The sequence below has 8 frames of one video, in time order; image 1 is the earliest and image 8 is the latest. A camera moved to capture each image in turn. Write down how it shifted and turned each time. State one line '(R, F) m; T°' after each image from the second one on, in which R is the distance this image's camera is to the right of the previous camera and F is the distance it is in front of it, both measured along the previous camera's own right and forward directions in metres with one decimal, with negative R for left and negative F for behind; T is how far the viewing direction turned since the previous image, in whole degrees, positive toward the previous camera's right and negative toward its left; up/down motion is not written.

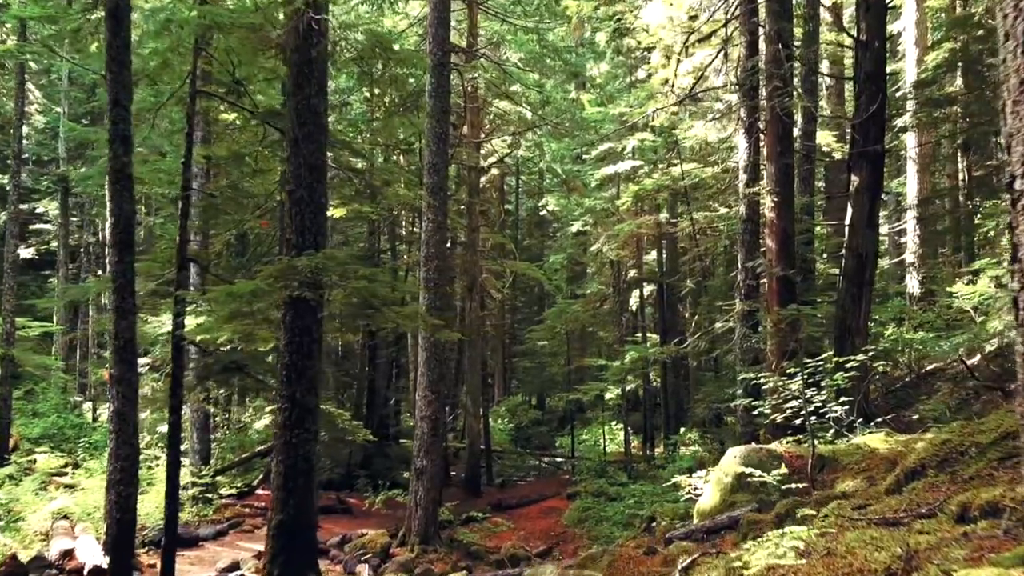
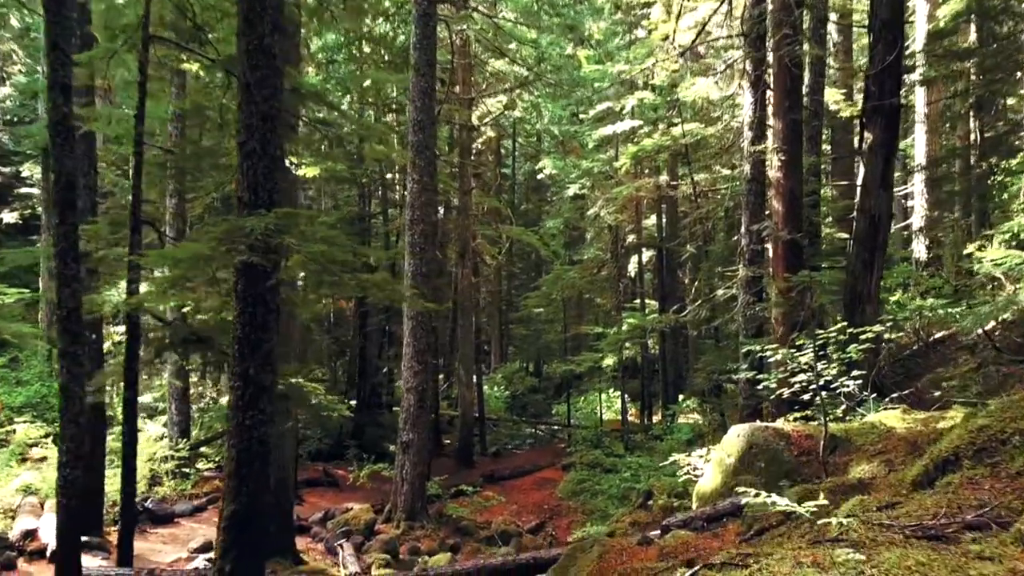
(+0.1, +0.7) m; 0°
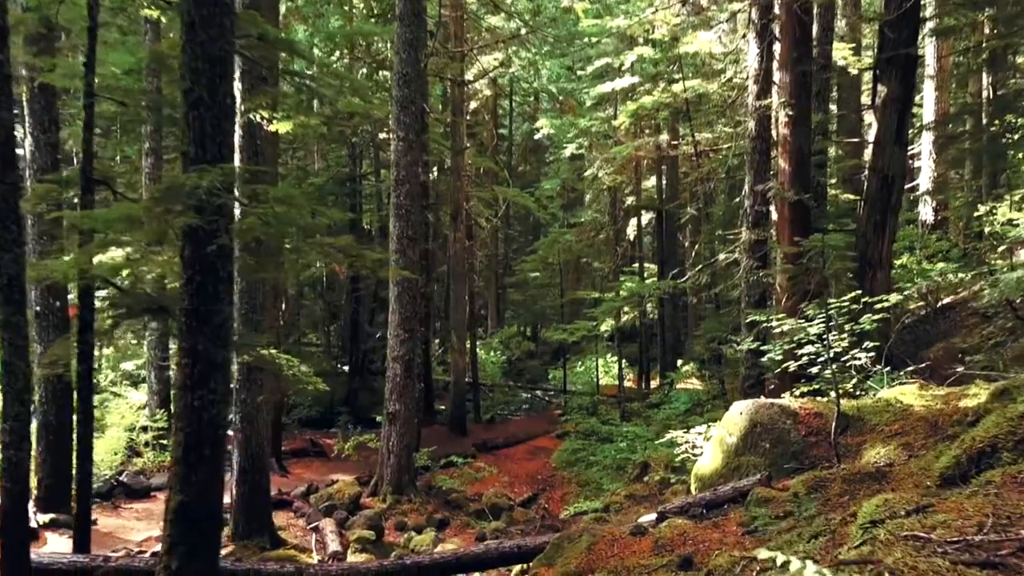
(+0.1, +0.6) m; 0°
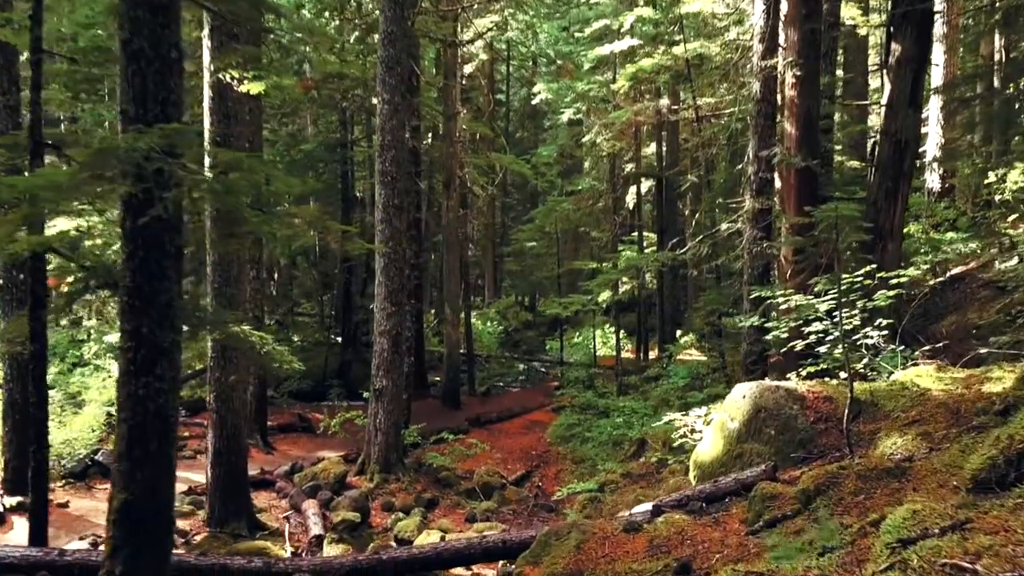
(+0.1, +0.5) m; 0°
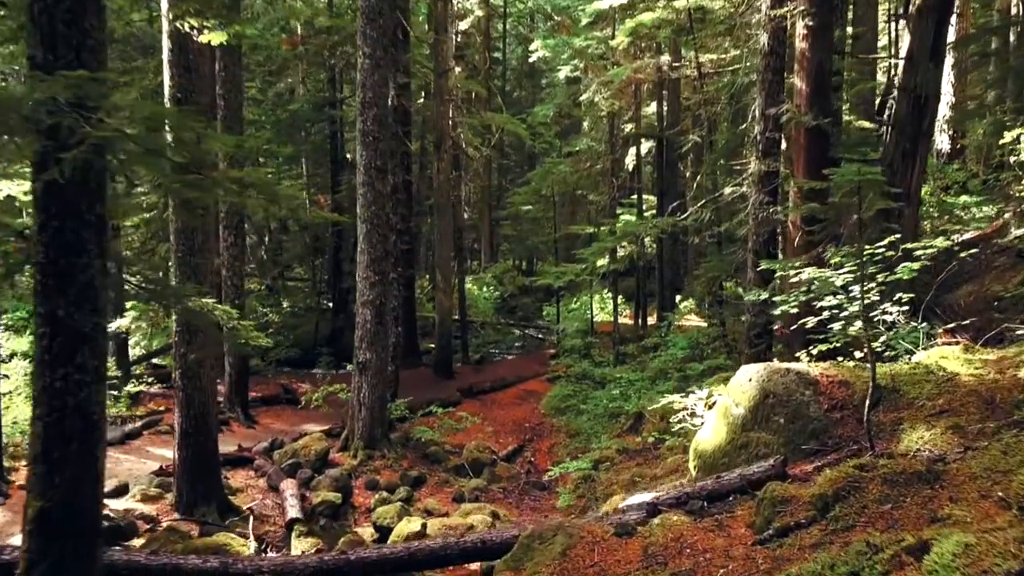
(+0.1, +0.6) m; 0°
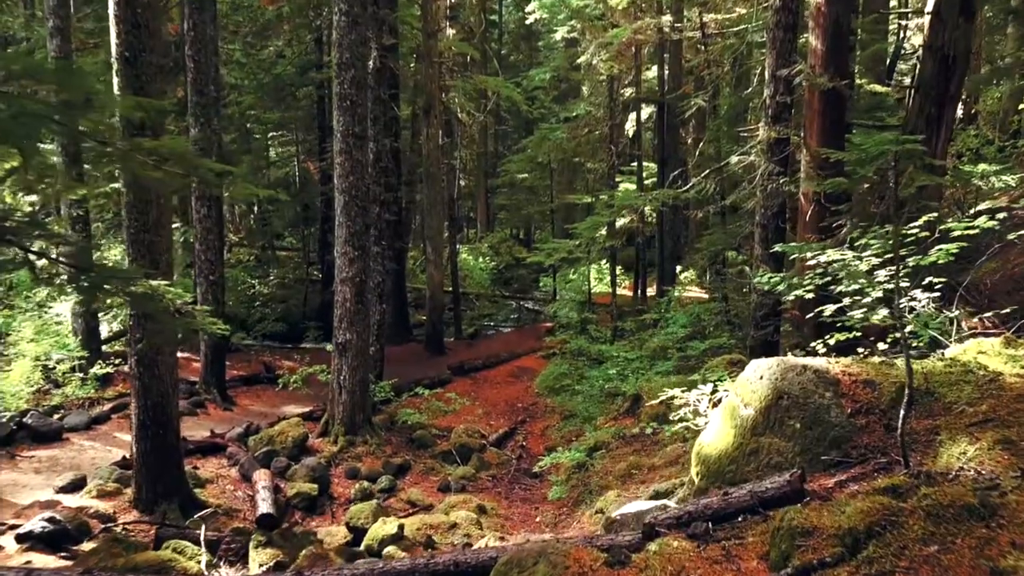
(+0.1, +0.7) m; 0°
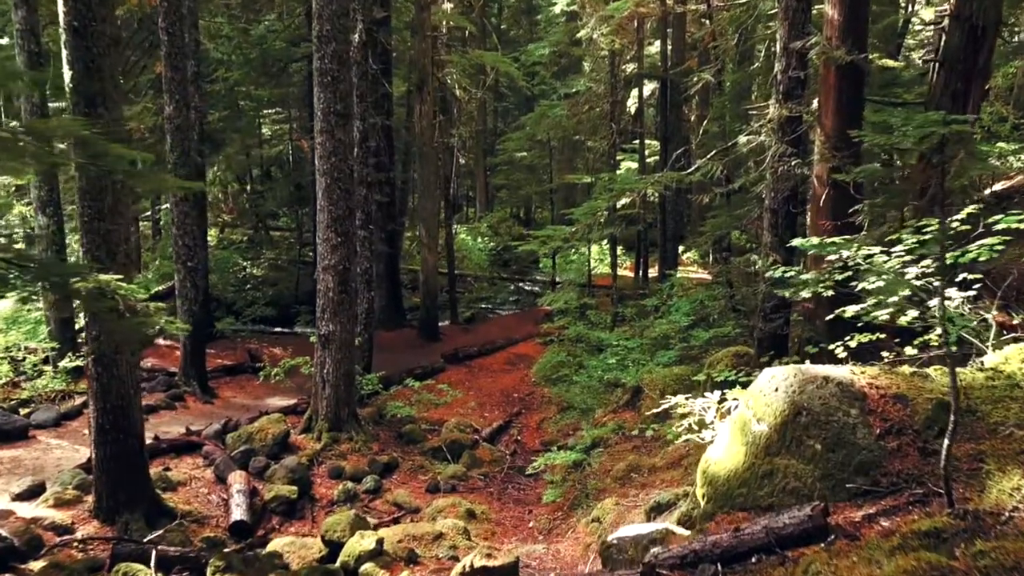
(+0.1, +0.6) m; 0°
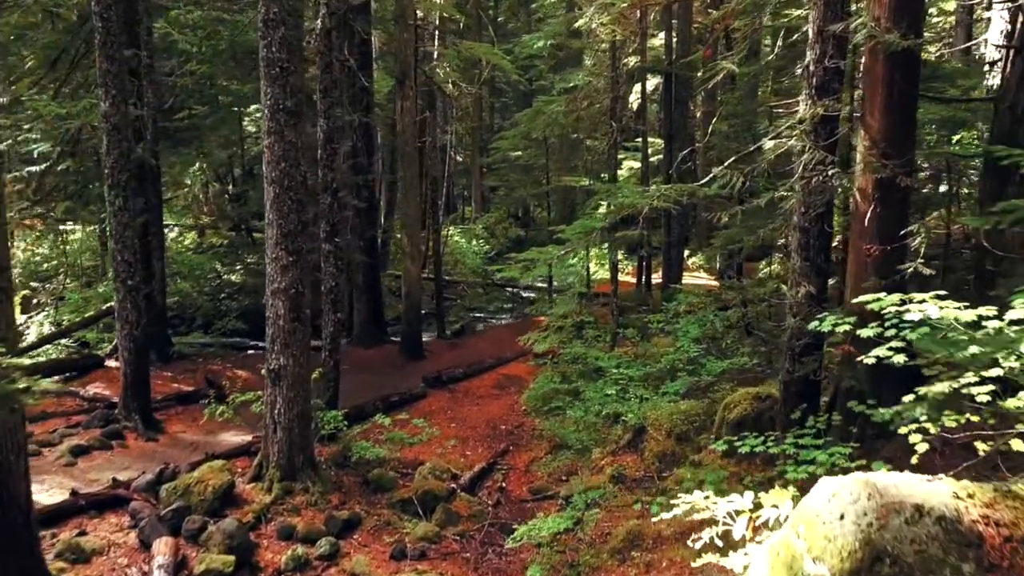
(+0.2, +1.3) m; 0°
